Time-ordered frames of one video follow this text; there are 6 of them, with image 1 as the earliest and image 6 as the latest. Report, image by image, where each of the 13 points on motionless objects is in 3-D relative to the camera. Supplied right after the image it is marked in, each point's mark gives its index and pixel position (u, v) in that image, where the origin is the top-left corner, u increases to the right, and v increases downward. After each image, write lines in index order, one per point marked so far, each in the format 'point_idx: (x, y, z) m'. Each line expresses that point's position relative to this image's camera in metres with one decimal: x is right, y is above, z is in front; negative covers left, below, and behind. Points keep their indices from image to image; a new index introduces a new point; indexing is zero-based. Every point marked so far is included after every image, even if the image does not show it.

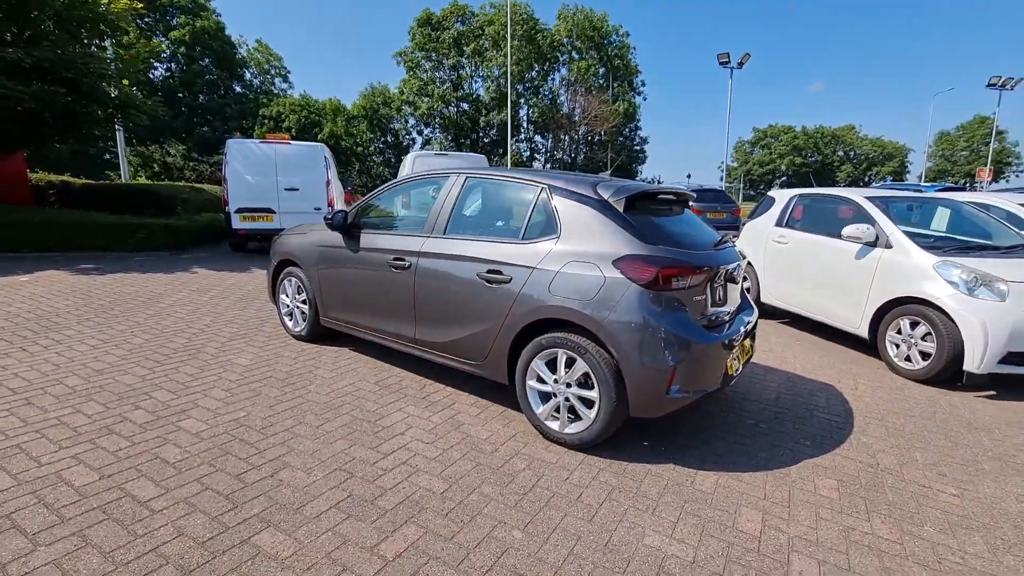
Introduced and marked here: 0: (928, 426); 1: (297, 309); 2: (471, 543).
0: (+3.1, -1.0, +3.7) m
1: (-2.1, -0.2, +4.9) m
2: (-0.2, -1.1, +2.2) m
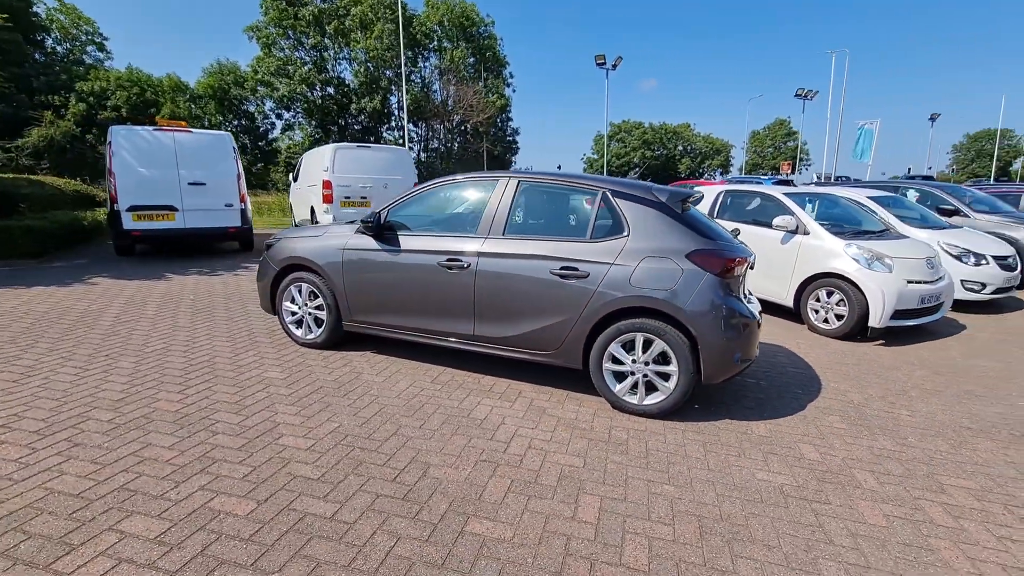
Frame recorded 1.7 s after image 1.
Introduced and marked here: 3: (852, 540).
0: (+3.5, -0.8, +4.9) m
1: (-1.9, -0.3, +4.7) m
2: (+0.7, -1.1, +2.6) m
3: (+1.7, -1.2, +2.4) m
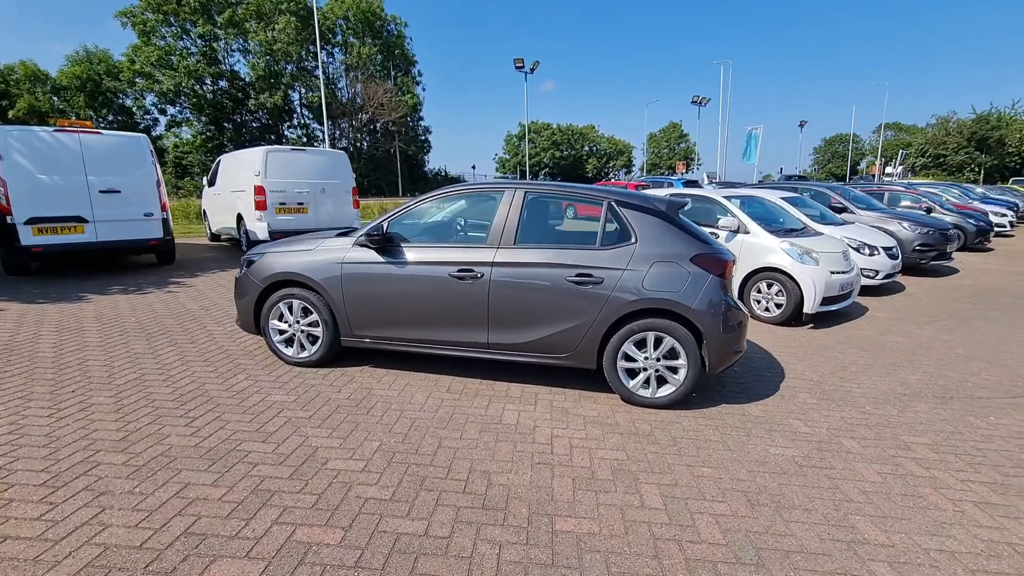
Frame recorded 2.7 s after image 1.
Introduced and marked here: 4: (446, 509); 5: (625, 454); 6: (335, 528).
0: (+3.4, -0.7, +5.7) m
1: (-1.9, -0.4, +4.5) m
2: (+1.1, -1.1, +2.9) m
3: (+2.0, -1.2, +2.9) m
4: (-0.3, -1.1, +2.6) m
5: (+0.7, -1.1, +3.2) m
6: (-0.8, -1.2, +2.4) m
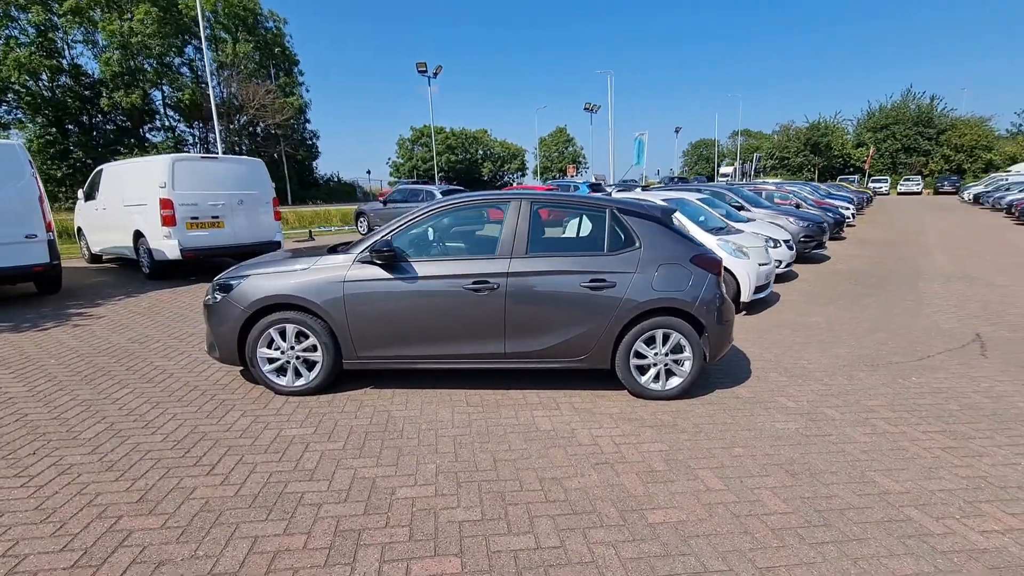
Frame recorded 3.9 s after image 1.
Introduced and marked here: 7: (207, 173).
0: (+3.1, -0.6, +6.4) m
1: (-1.8, -0.6, +4.1) m
2: (+1.5, -1.1, +3.2) m
3: (+2.4, -1.1, +3.4) m
4: (+0.2, -1.2, +2.6) m
5: (+1.1, -1.1, +3.4) m
6: (-0.3, -1.3, +2.3) m
7: (-5.7, +2.1, +9.2) m
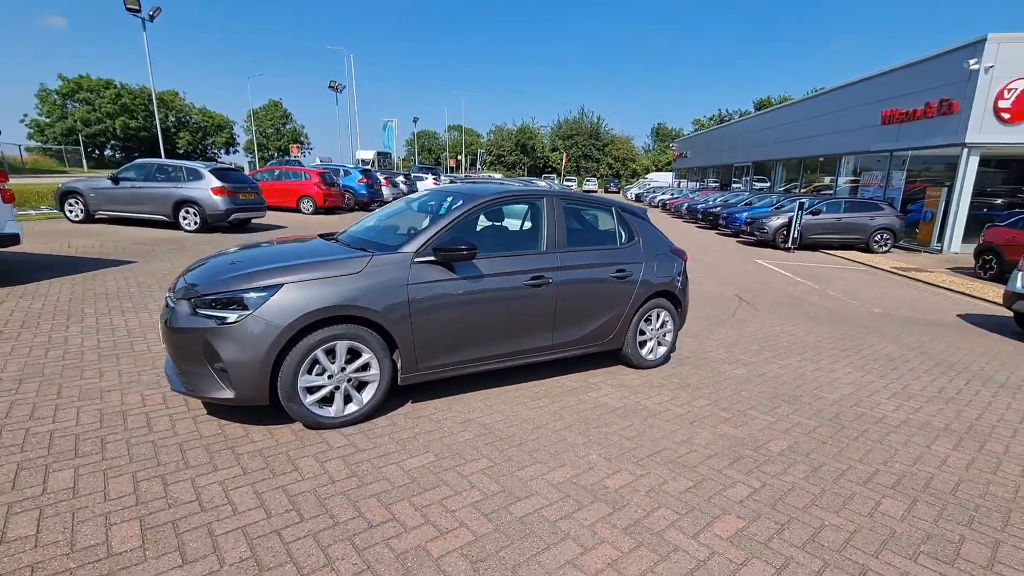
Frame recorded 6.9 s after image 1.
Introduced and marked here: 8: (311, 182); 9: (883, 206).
0: (+1.9, -0.3, +7.9) m
1: (-1.1, -0.6, +3.4) m
2: (+2.1, -1.0, +4.4) m
3: (+2.9, -0.9, +5.0) m
4: (+1.4, -1.2, +3.1) m
5: (+1.7, -1.0, +4.3) m
6: (+1.1, -1.2, +2.7) m
7: (-7.2, +1.9, +5.6) m
8: (-7.7, +4.1, +19.1) m
9: (+13.2, +2.9, +17.6) m
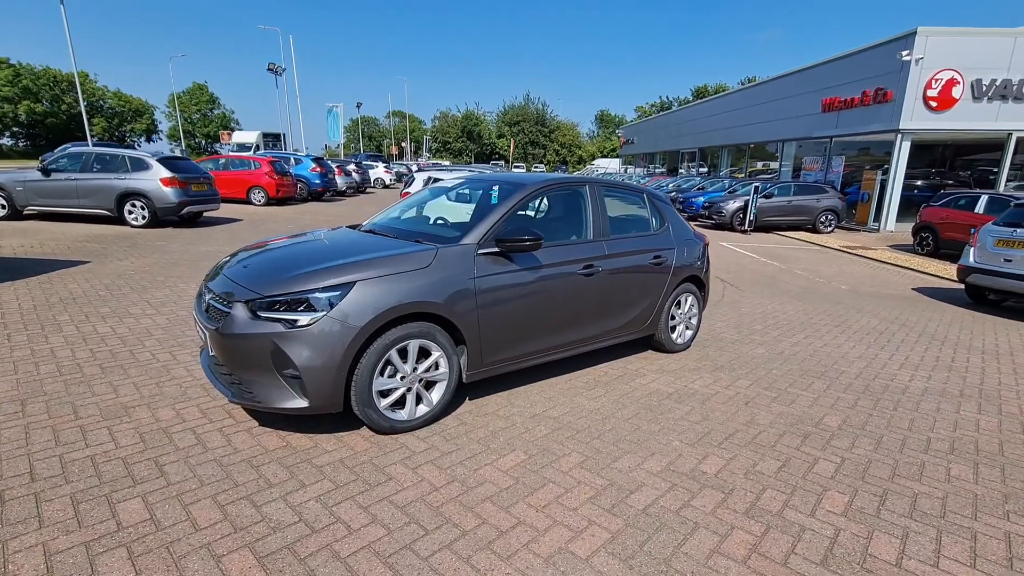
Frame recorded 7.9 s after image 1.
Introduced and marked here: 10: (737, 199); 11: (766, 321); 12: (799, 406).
0: (+1.9, -0.1, +8.0) m
1: (-0.6, -0.6, +3.2) m
2: (+2.5, -0.8, +4.5) m
3: (+3.2, -0.7, +5.3) m
4: (+1.9, -1.0, +3.3) m
5: (+2.1, -0.8, +4.5) m
6: (+1.7, -1.1, +2.7) m
7: (-7.0, +1.7, +4.7) m
8: (-9.0, +4.2, +18.0) m
9: (+12.0, +3.7, +18.8) m
10: (+8.4, +3.3, +18.7) m
11: (+3.5, -0.5, +6.8) m
12: (+2.3, -0.9, +3.9) m
